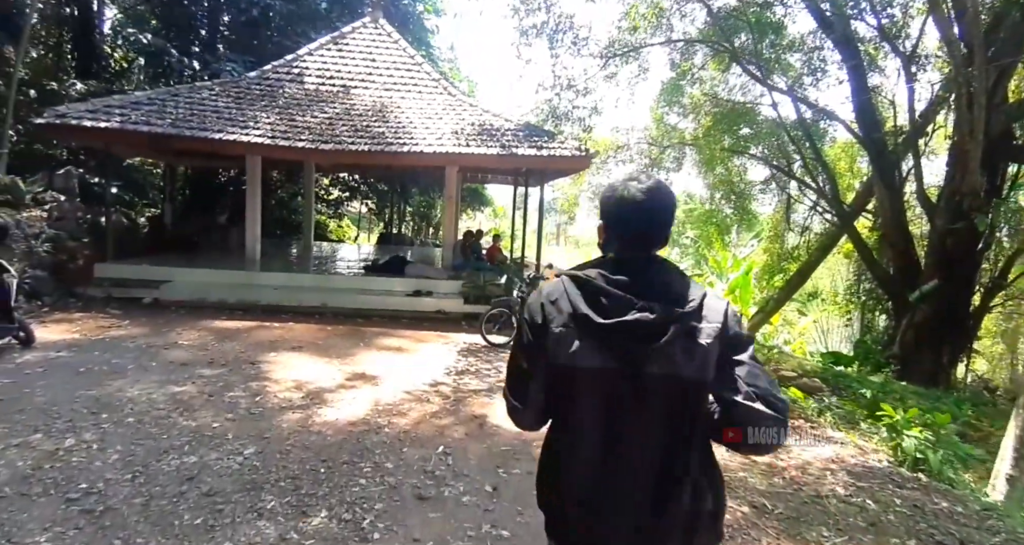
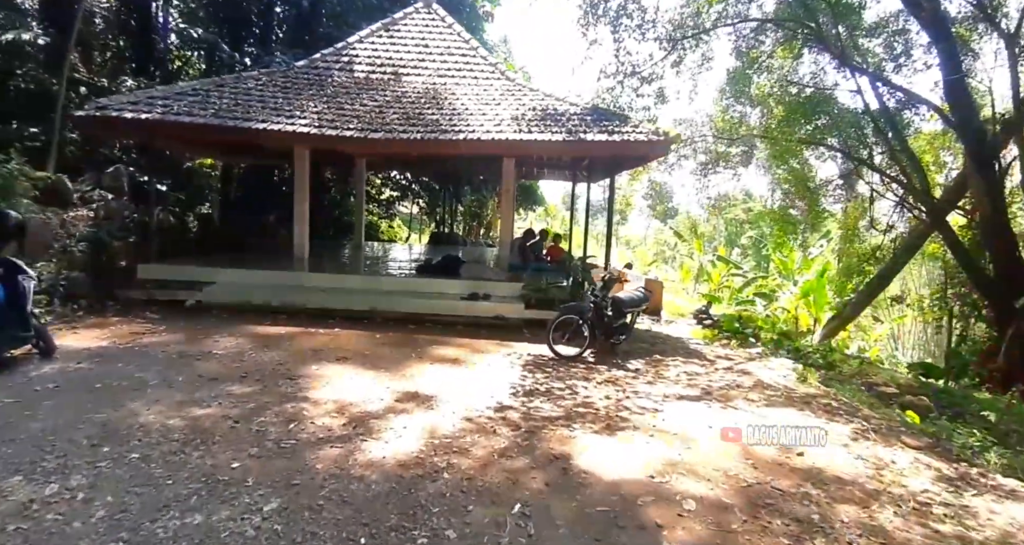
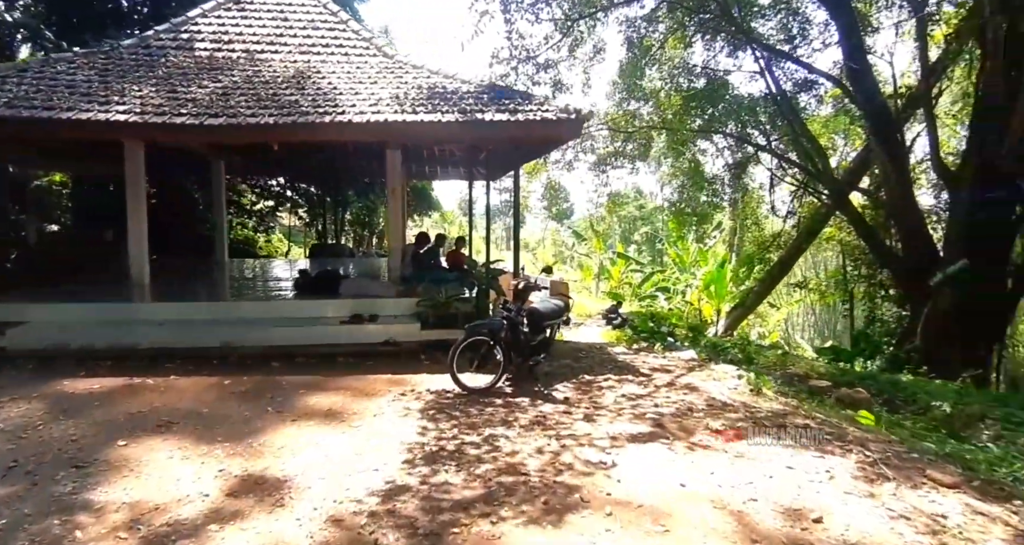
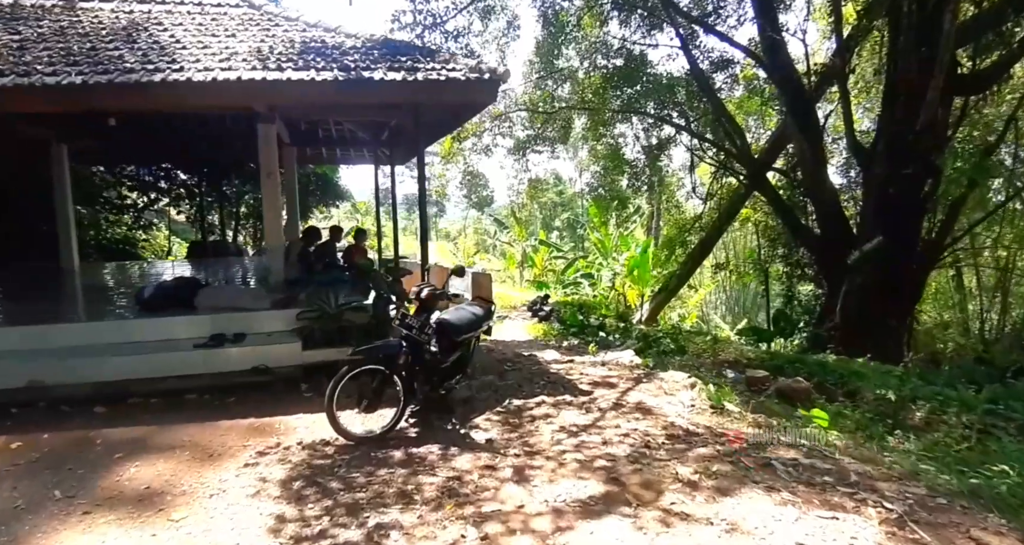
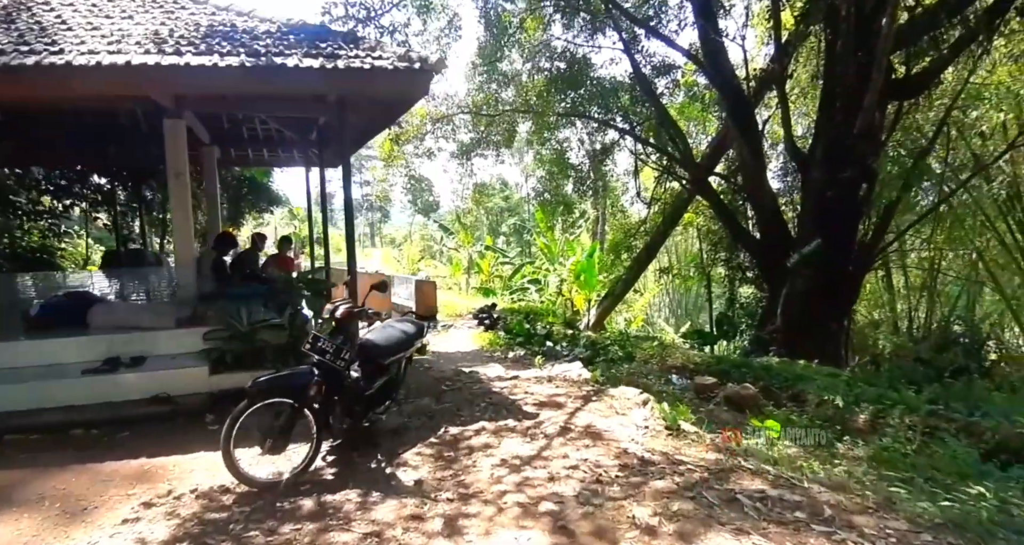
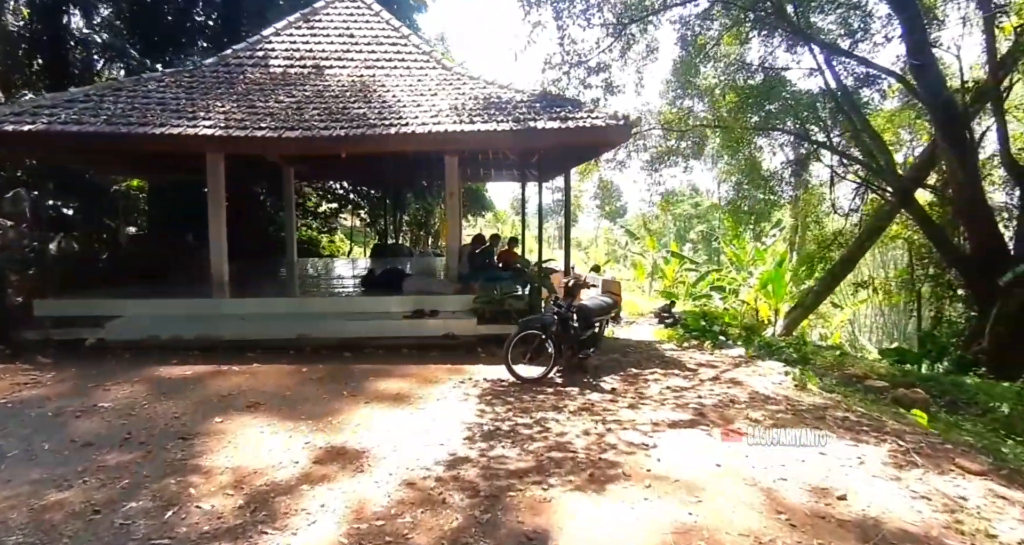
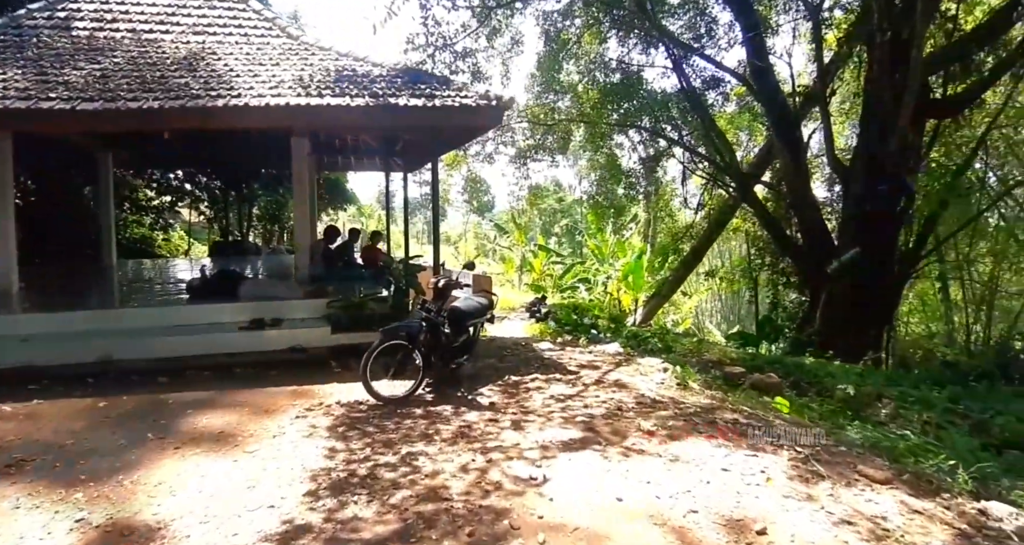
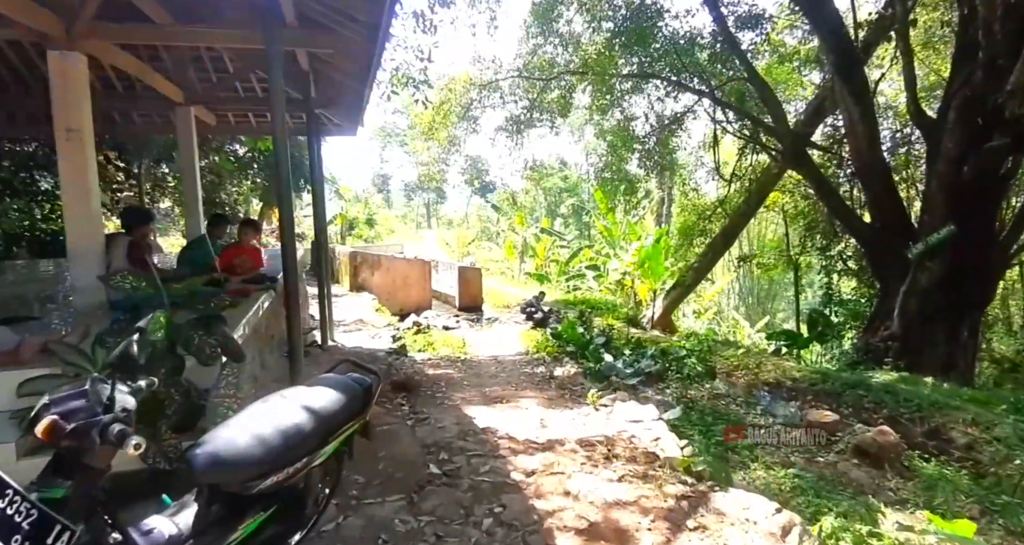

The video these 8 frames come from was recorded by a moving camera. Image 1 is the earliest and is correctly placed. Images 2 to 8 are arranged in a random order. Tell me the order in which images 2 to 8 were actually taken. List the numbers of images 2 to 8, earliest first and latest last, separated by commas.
2, 6, 3, 7, 4, 5, 8
